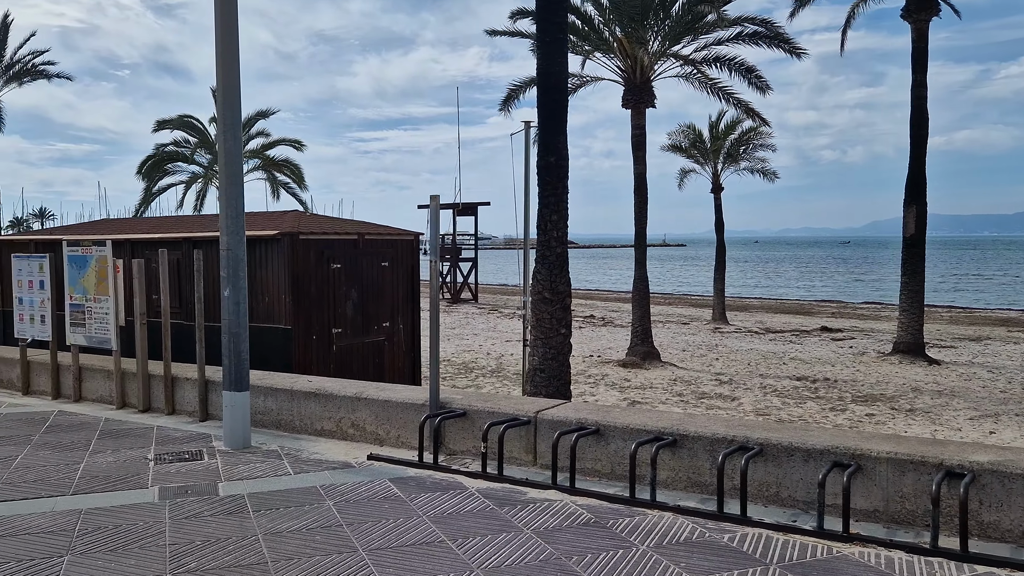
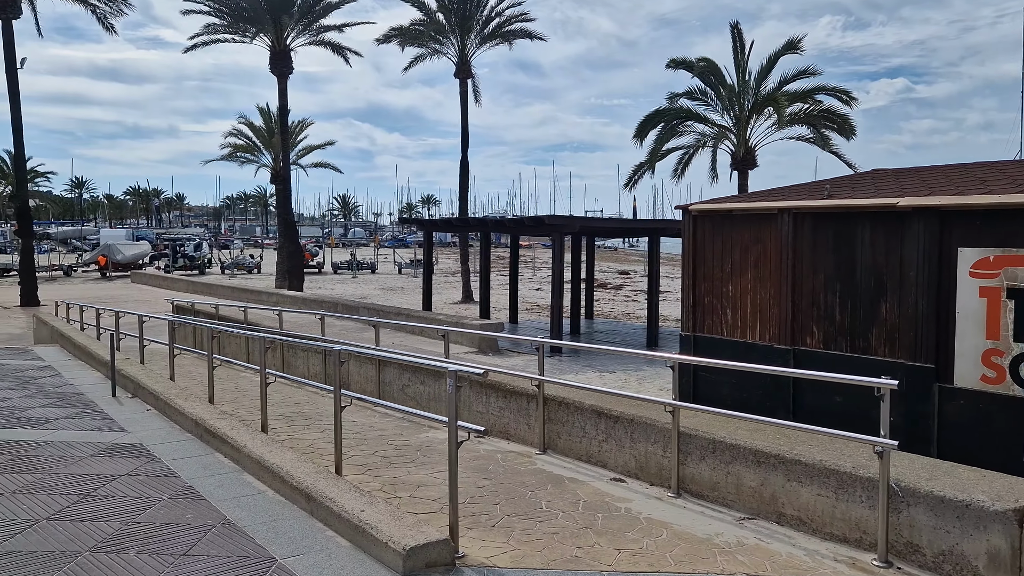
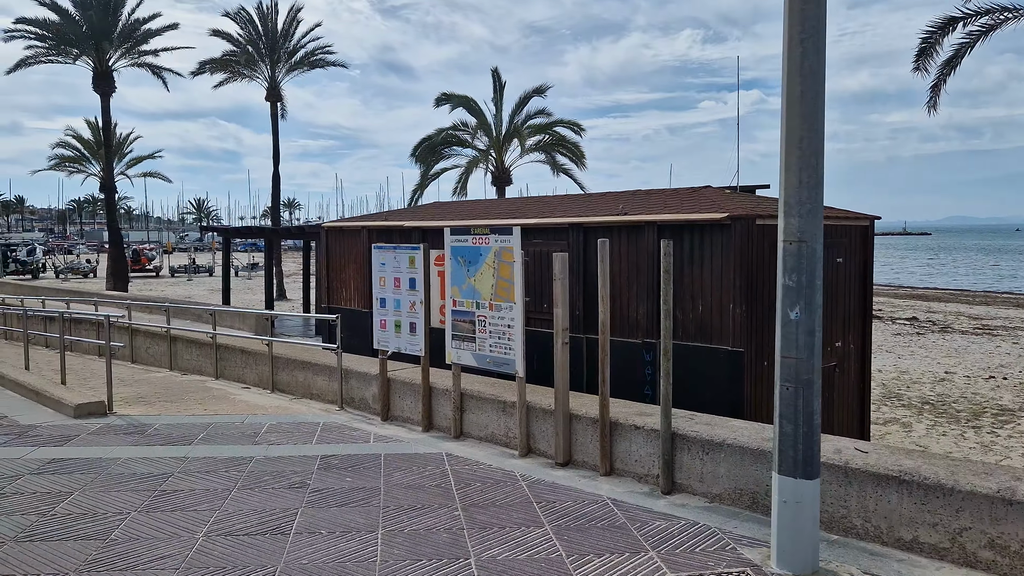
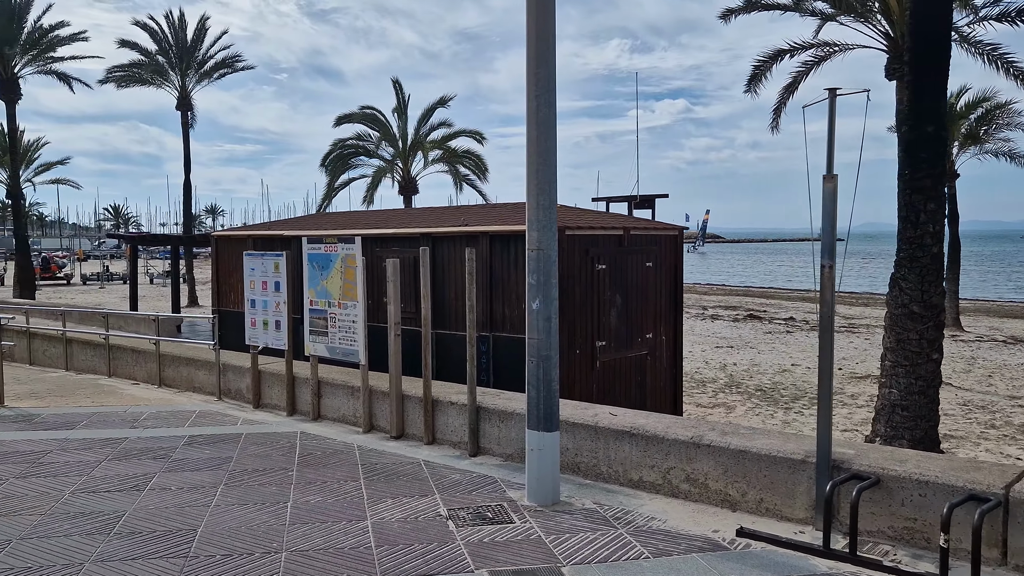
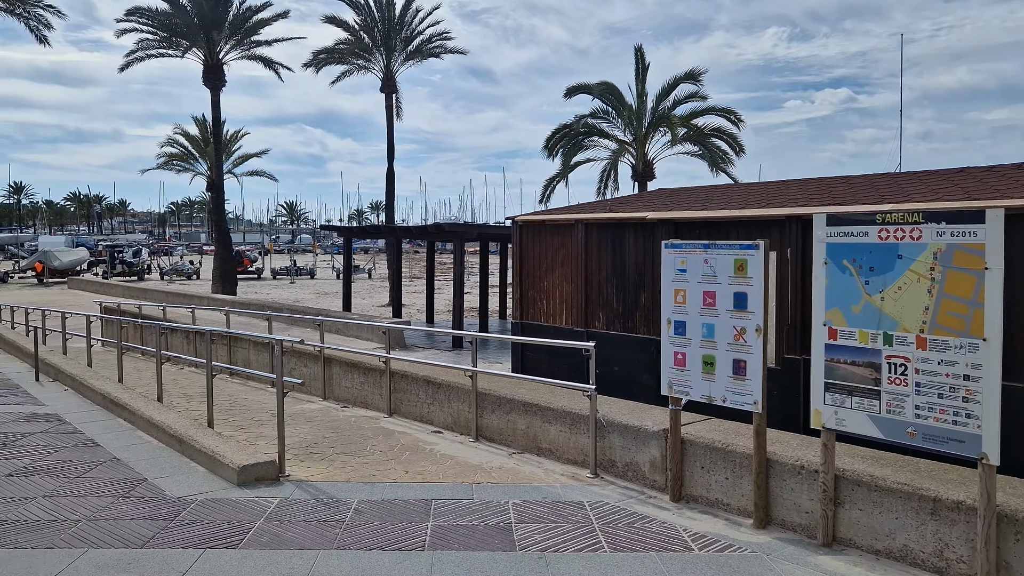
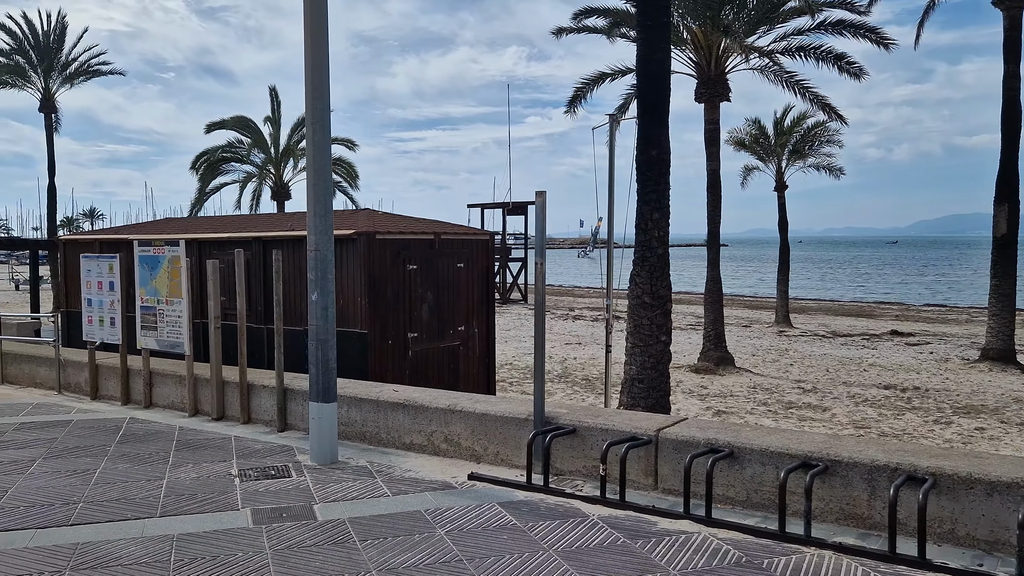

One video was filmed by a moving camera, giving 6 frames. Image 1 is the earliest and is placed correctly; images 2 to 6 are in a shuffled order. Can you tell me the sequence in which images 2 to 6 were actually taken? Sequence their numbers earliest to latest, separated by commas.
6, 4, 3, 5, 2
